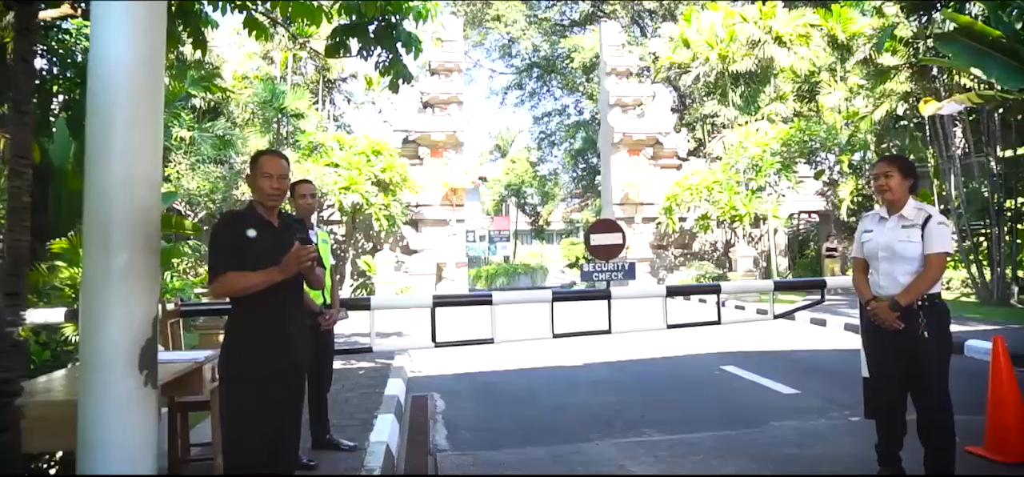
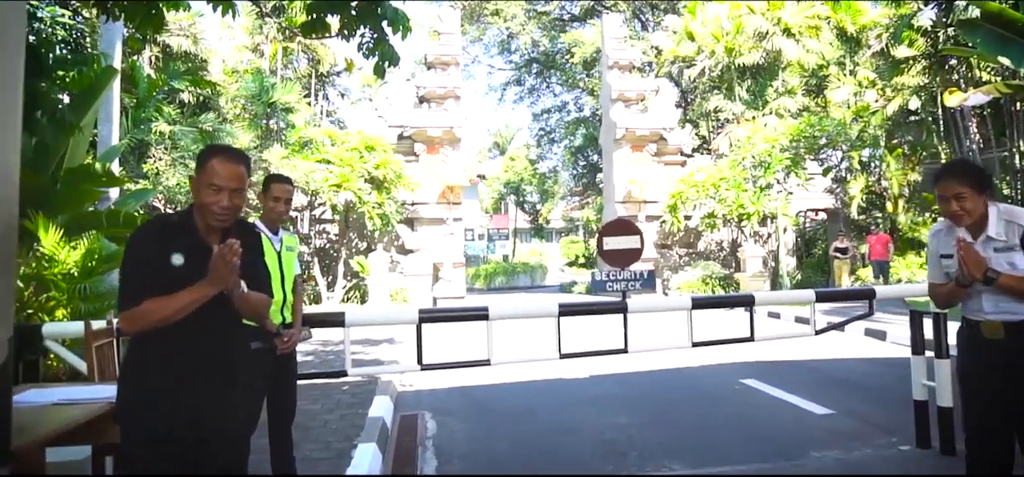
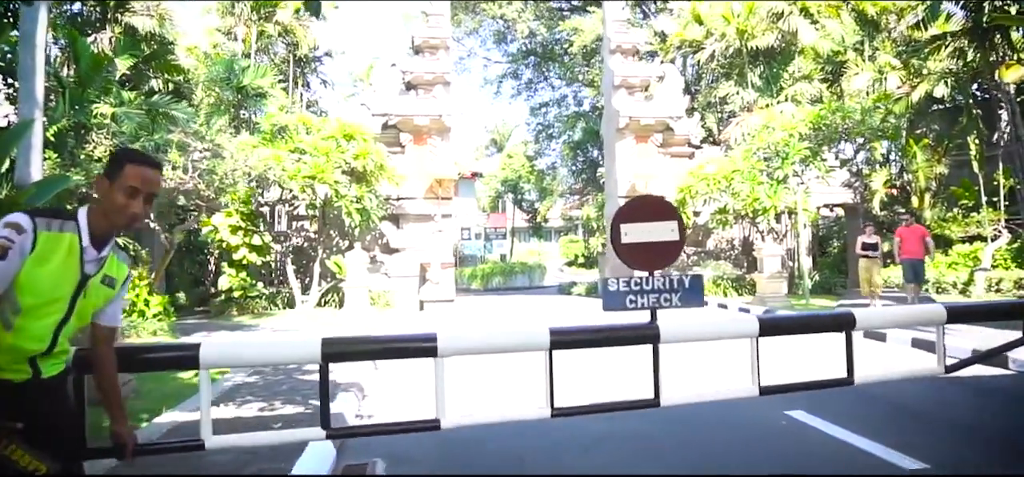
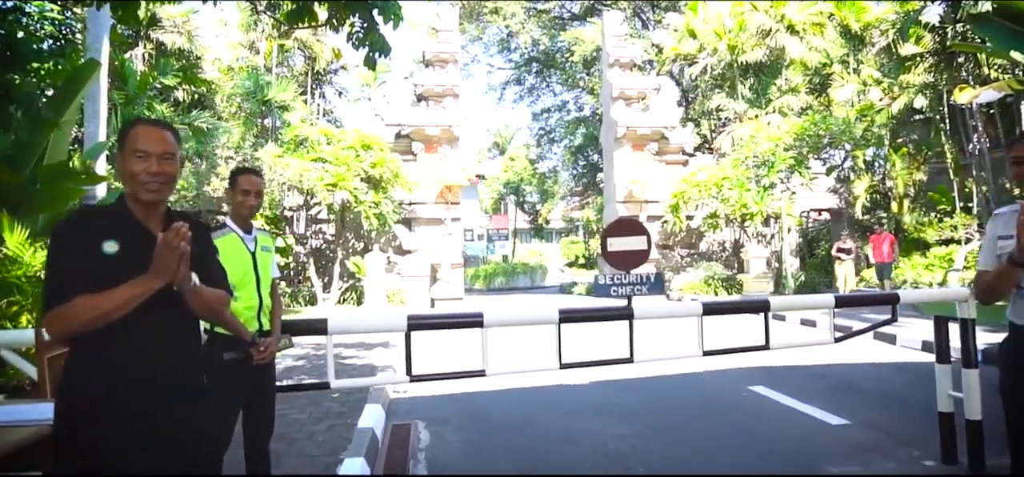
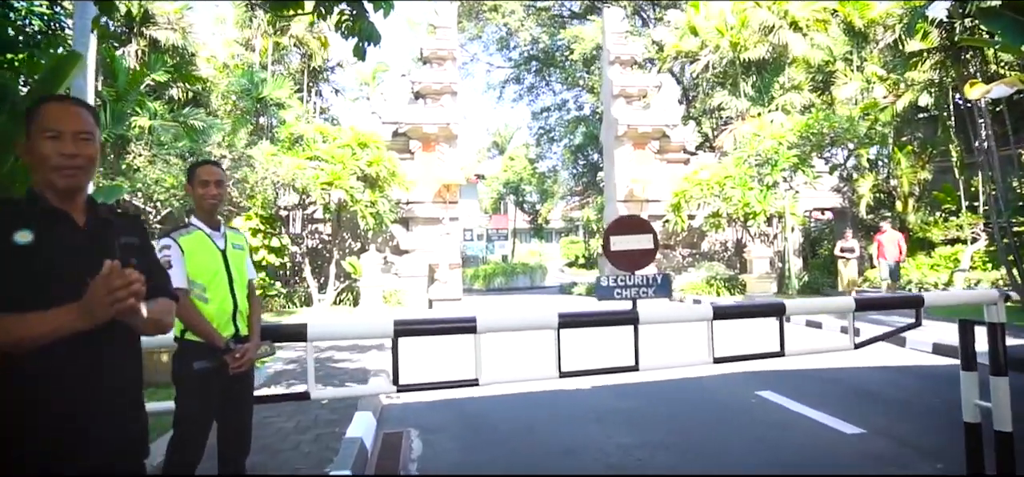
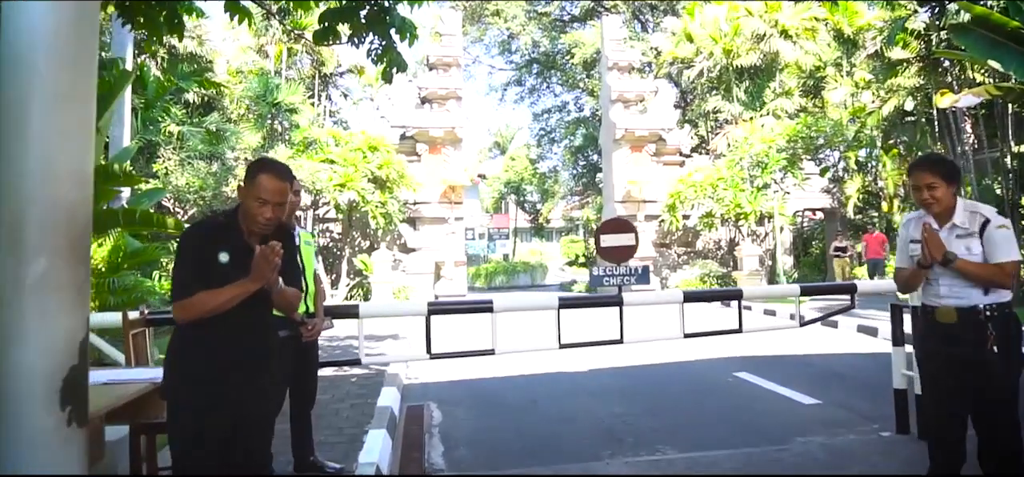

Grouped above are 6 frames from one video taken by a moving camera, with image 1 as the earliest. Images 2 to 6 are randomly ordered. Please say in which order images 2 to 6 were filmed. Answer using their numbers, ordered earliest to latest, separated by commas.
6, 2, 4, 5, 3
